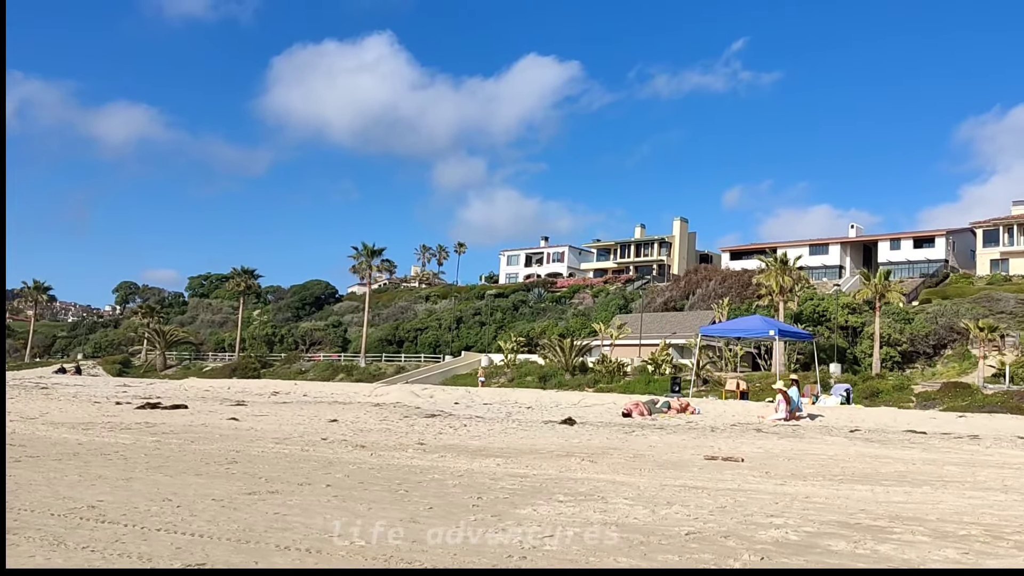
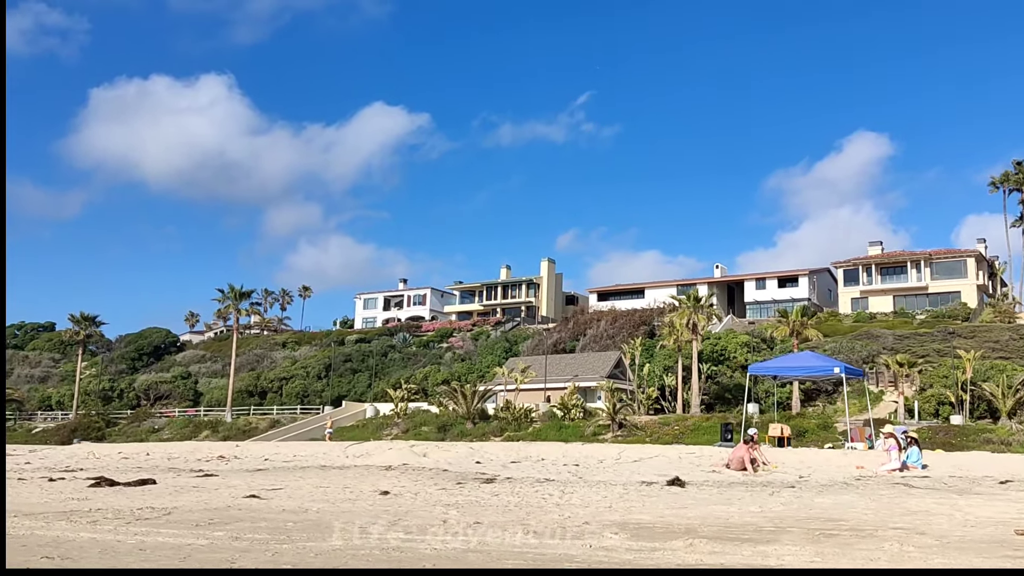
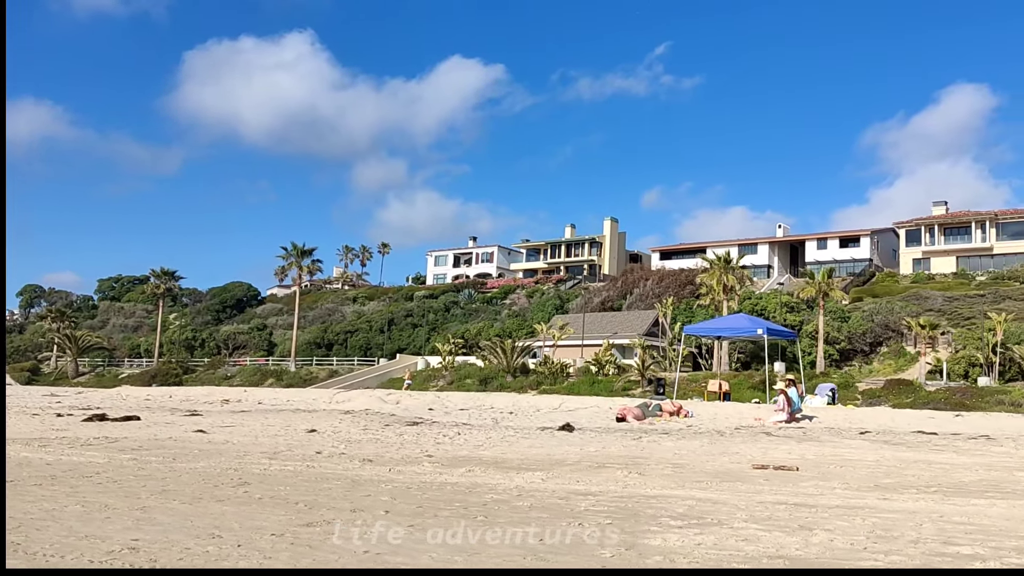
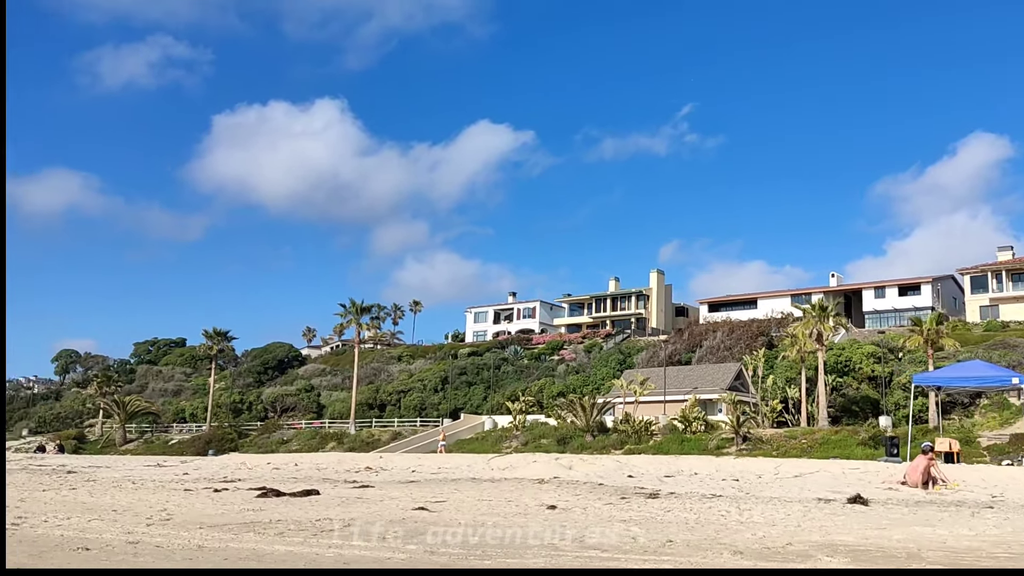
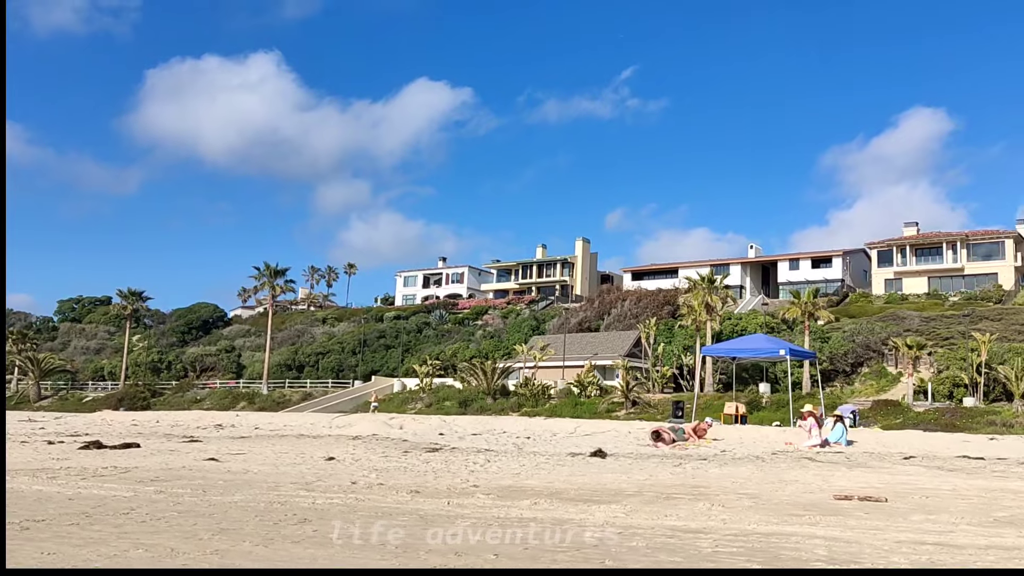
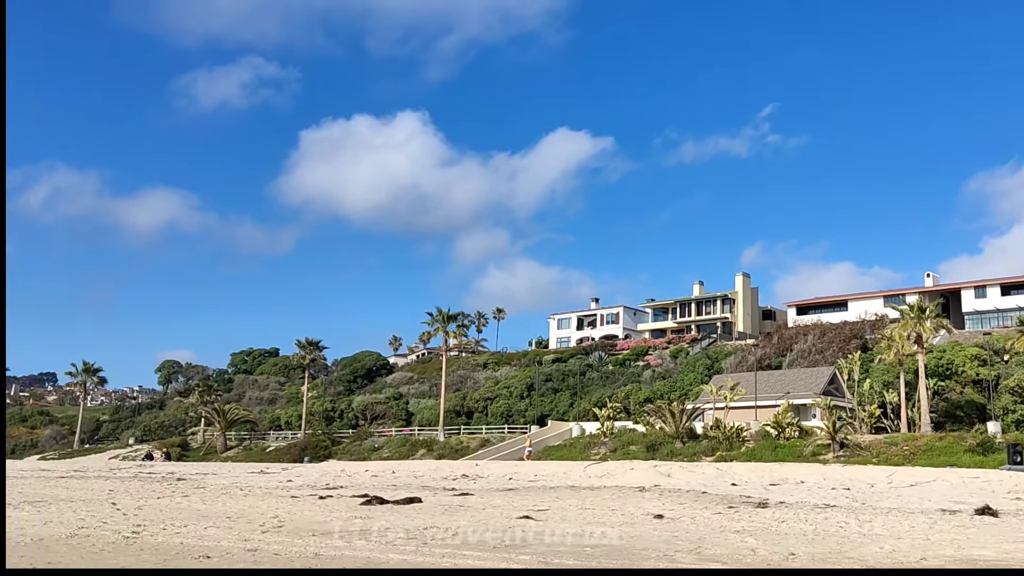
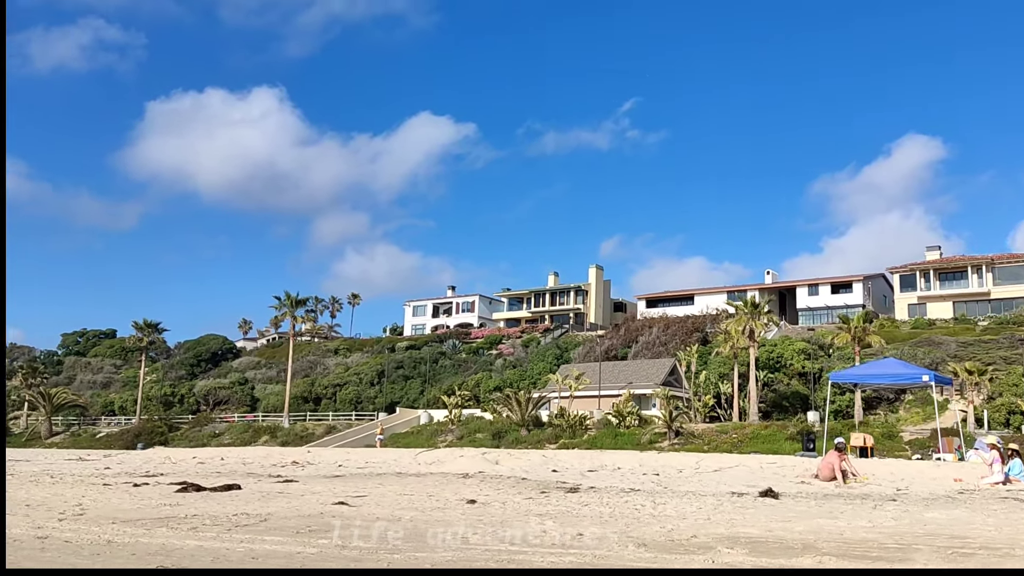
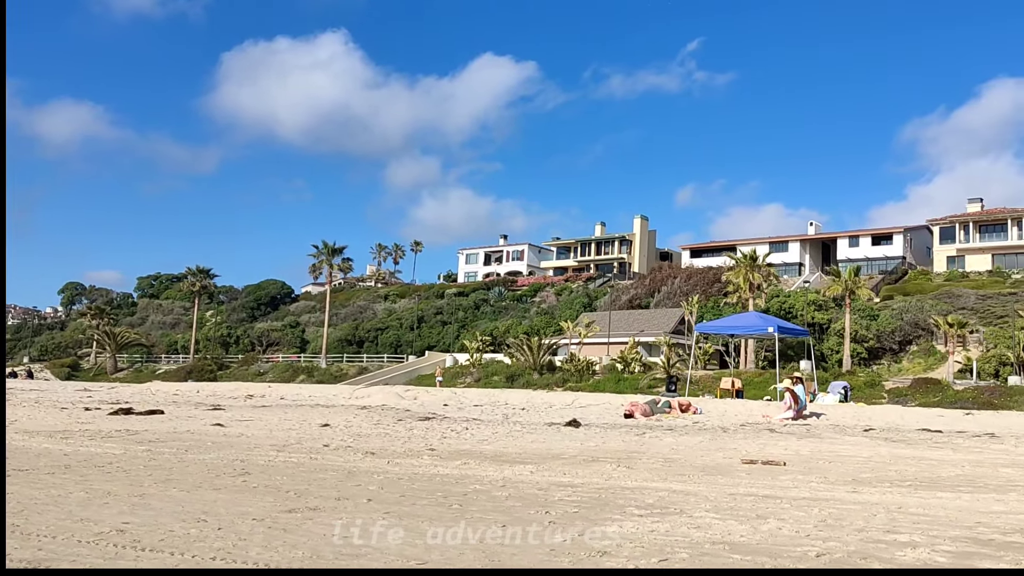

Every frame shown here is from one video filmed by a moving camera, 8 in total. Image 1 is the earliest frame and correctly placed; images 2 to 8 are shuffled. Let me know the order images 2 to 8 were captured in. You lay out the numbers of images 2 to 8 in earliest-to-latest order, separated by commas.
8, 3, 5, 2, 7, 4, 6
